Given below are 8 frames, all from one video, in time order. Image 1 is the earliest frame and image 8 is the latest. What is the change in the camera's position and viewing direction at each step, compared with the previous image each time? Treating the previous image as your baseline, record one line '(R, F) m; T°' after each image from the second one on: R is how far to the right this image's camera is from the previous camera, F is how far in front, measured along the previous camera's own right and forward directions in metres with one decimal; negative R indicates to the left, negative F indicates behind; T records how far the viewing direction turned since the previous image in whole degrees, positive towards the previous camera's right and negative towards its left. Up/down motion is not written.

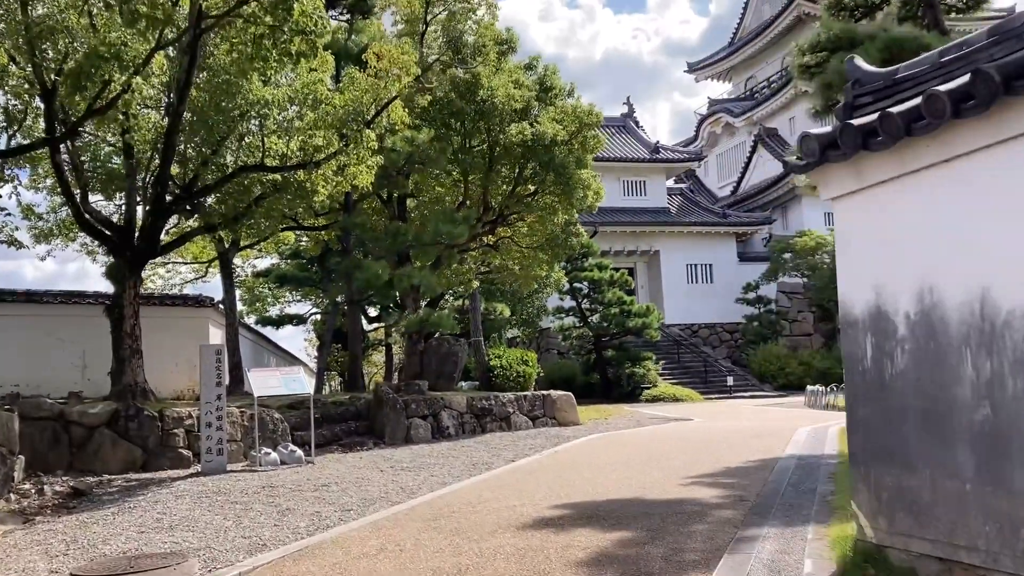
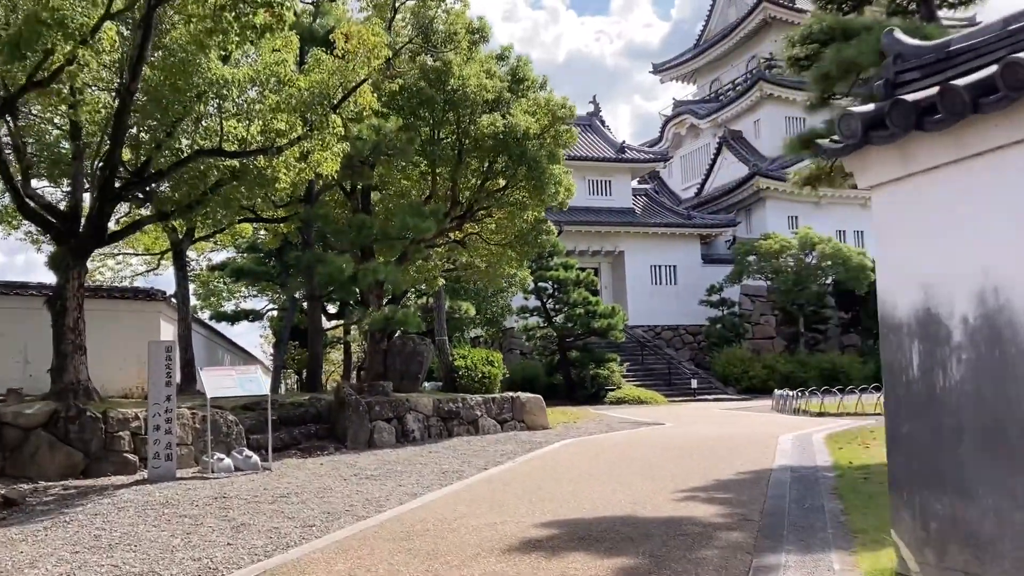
(-0.1, +0.5) m; +3°
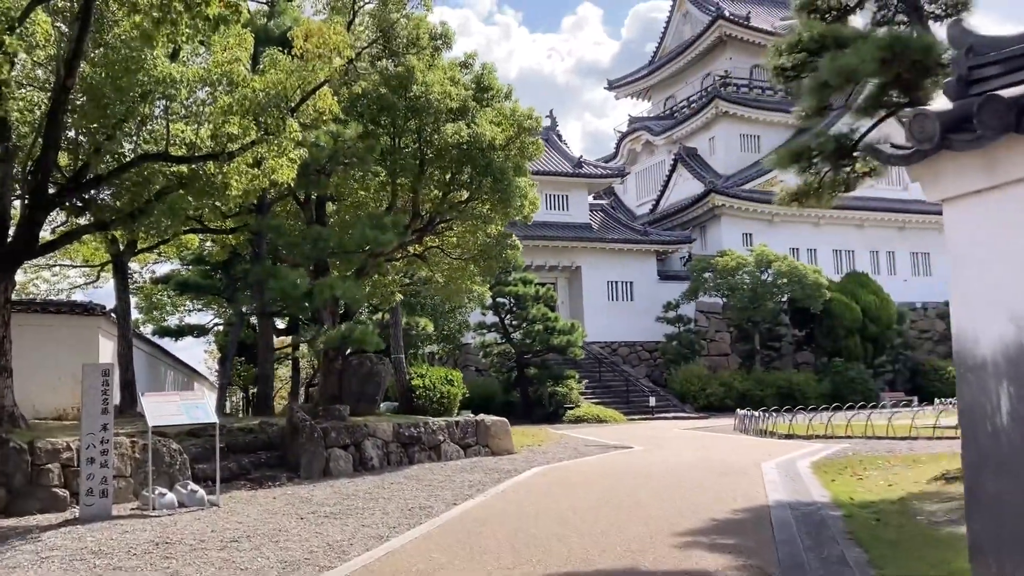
(-0.2, +0.6) m; +3°
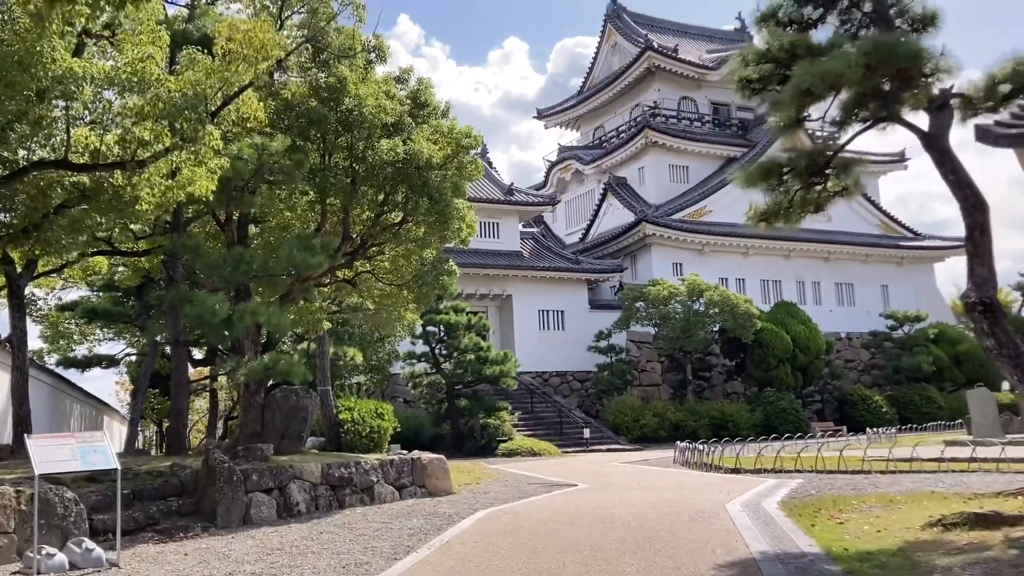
(-0.2, +0.8) m; +5°
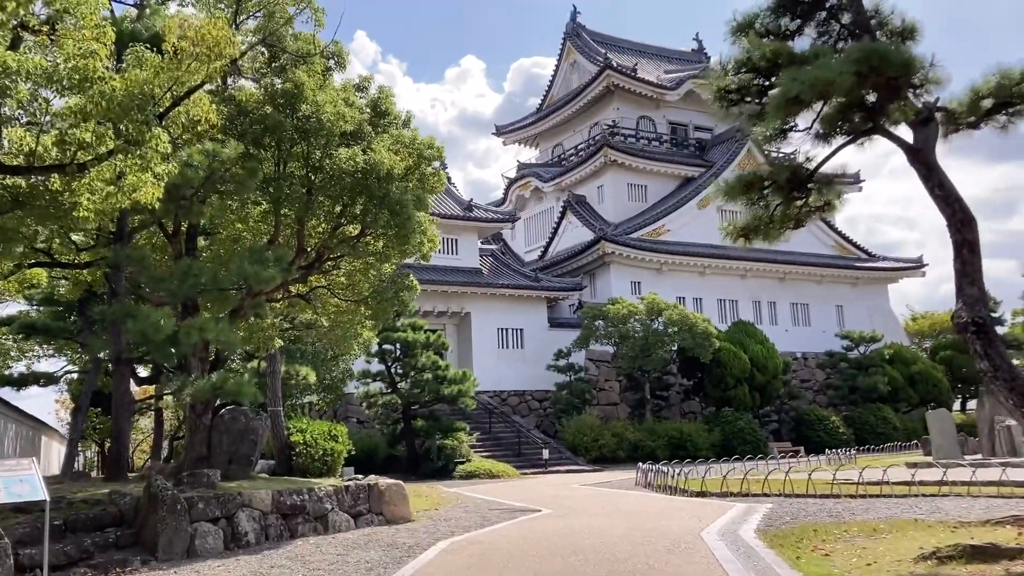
(-0.1, +0.4) m; +3°
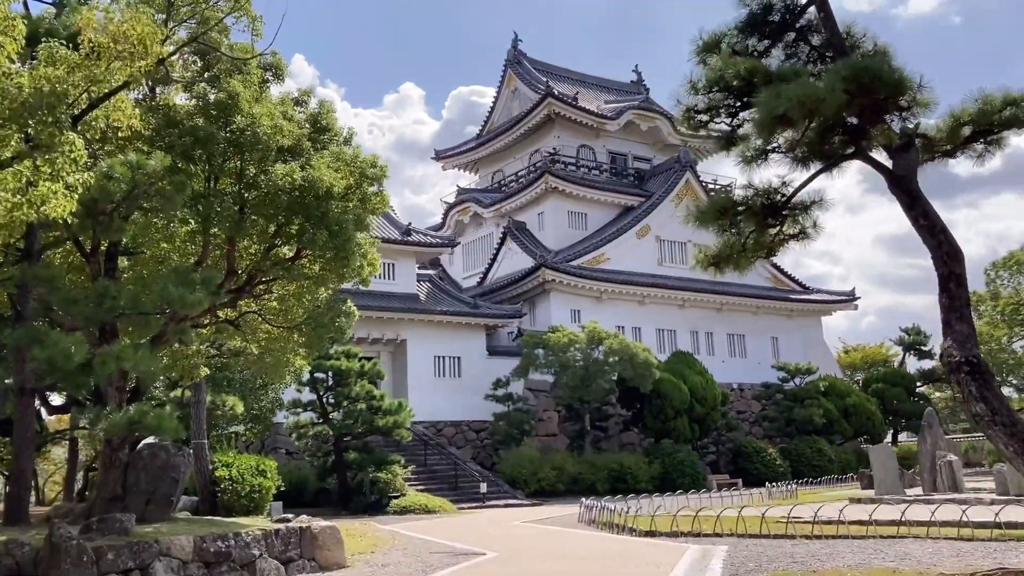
(-0.2, +0.6) m; +4°
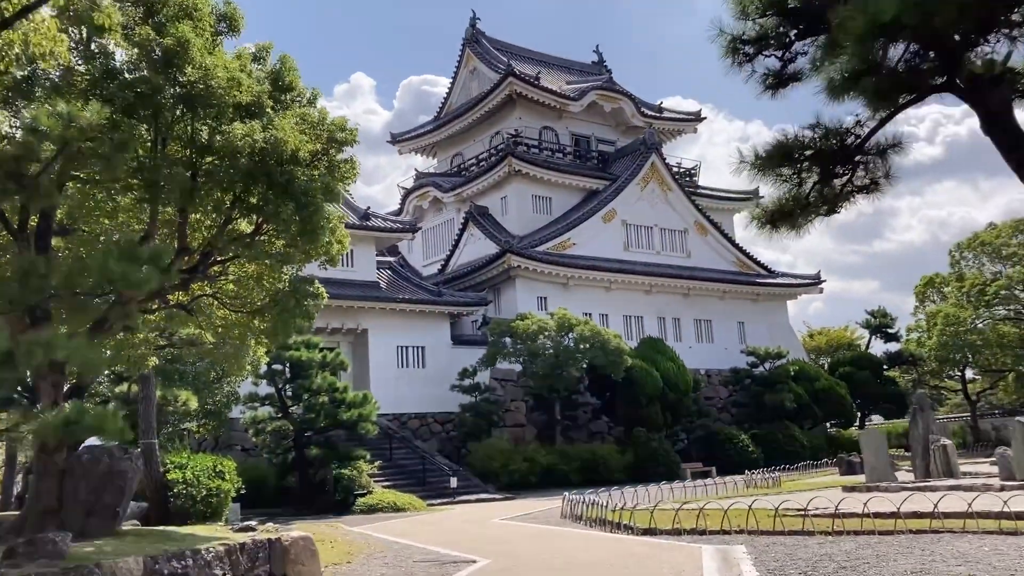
(-0.4, +1.2) m; +3°
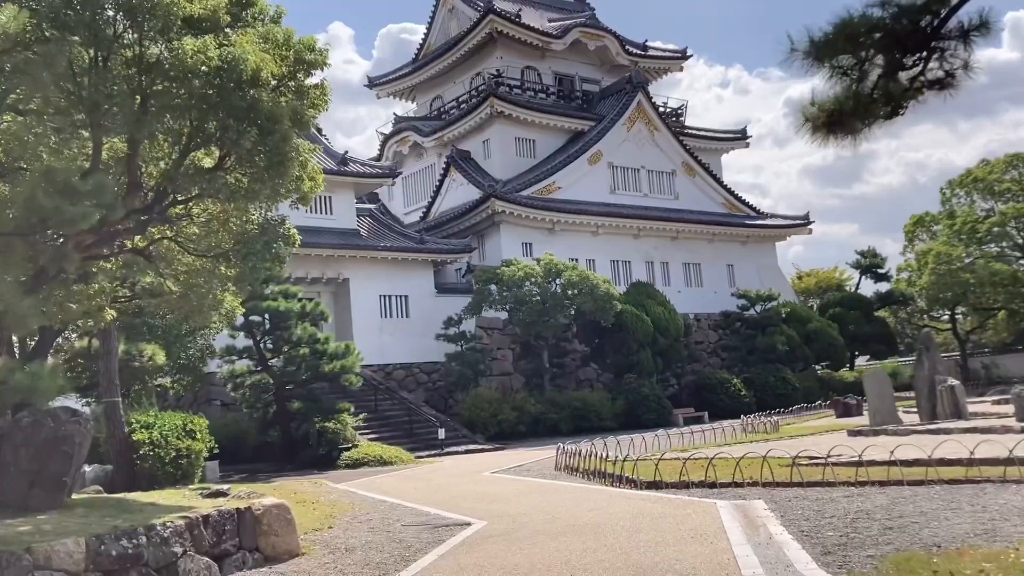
(-0.1, +1.0) m; +1°
